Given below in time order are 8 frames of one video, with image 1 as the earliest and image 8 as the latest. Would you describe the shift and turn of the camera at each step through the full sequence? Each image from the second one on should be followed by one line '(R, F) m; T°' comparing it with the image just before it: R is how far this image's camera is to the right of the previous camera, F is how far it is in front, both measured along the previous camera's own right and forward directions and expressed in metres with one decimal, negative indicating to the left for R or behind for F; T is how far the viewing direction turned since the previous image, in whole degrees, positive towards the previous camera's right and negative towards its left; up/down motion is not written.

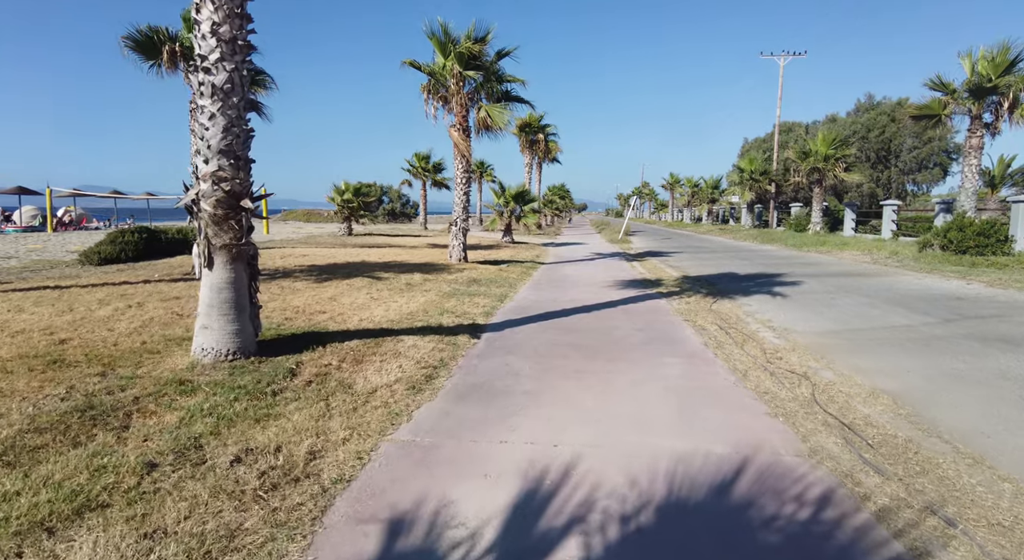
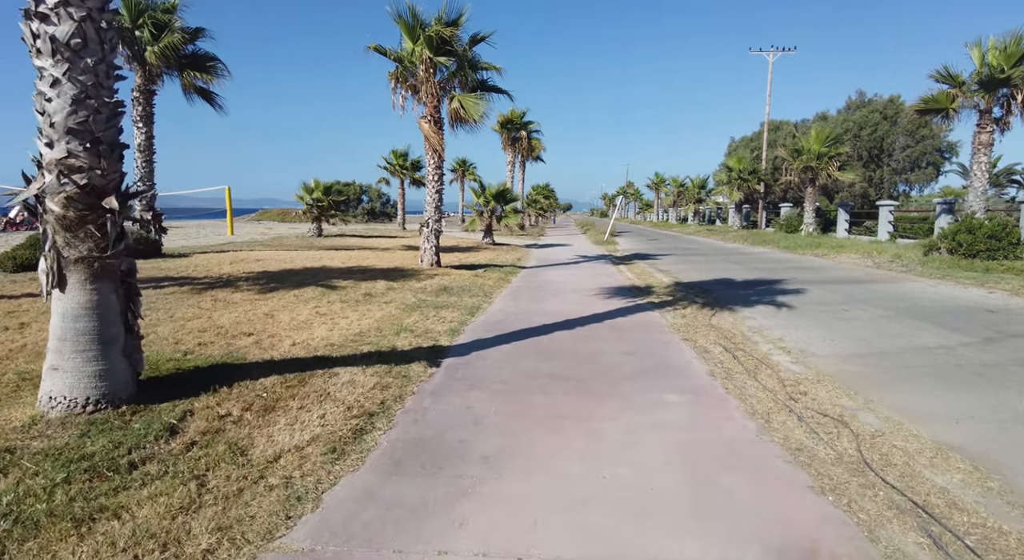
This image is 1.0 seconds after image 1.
(+0.2, +1.2) m; +1°
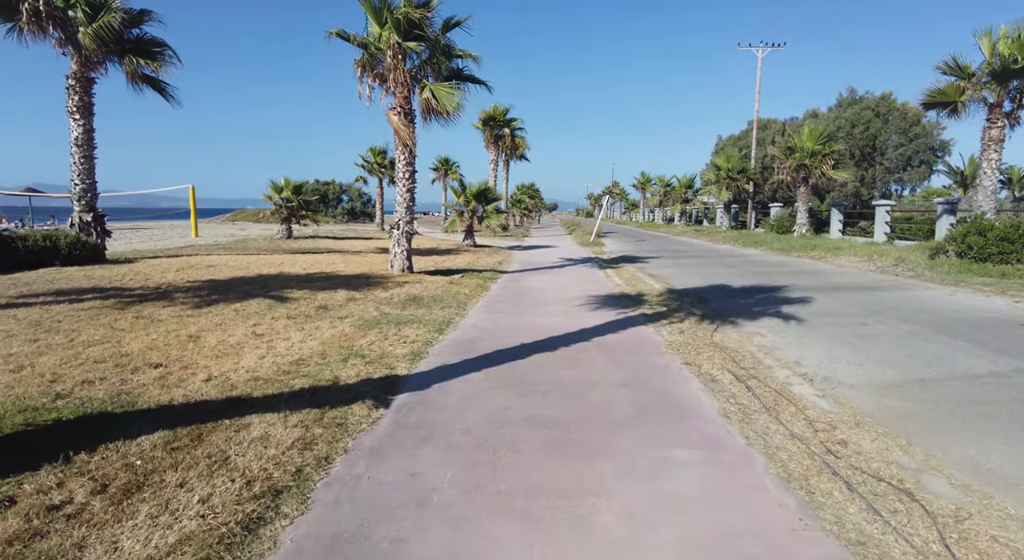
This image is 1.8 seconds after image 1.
(+0.2, +1.1) m; +1°
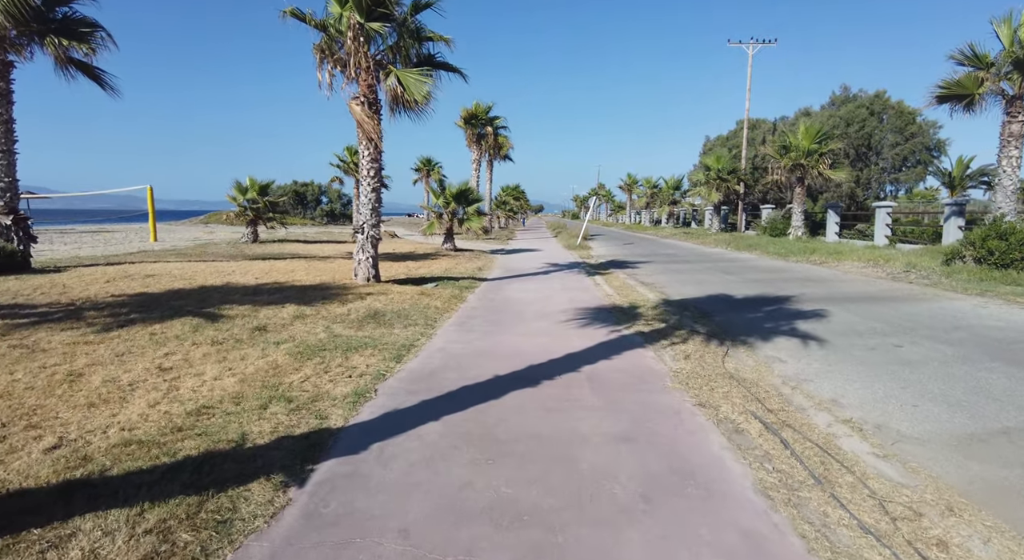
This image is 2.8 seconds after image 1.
(+0.1, +1.2) m; +1°
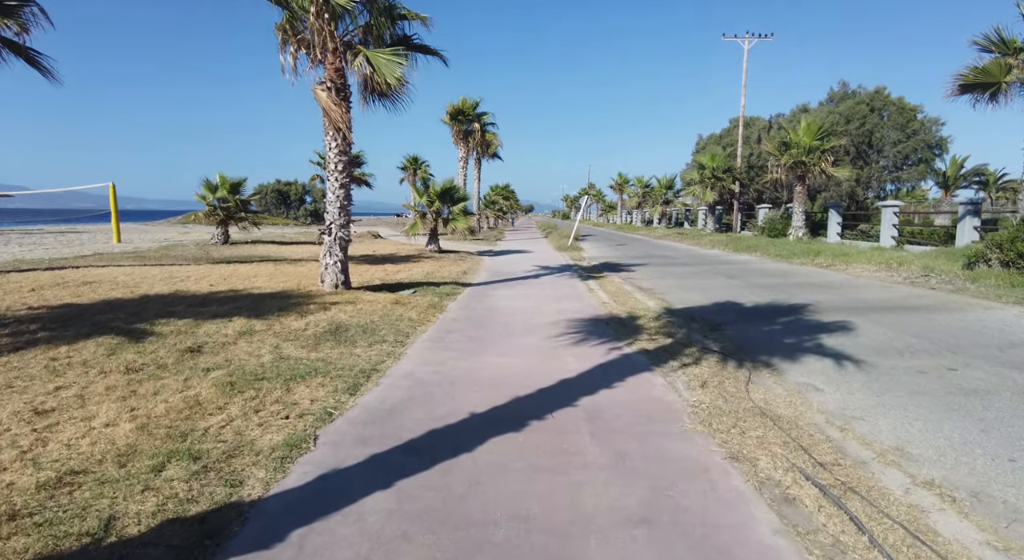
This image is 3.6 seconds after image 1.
(+0.1, +1.1) m; +1°
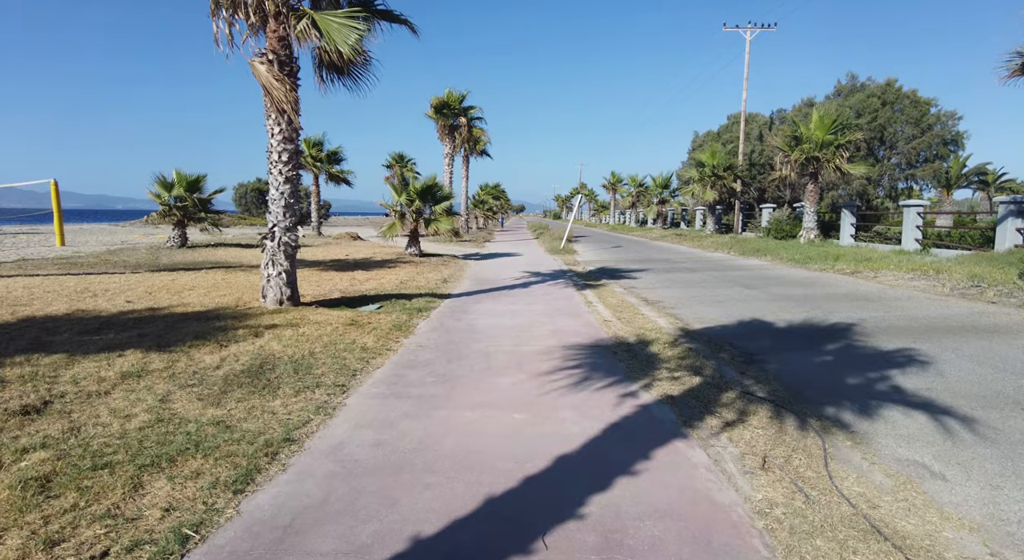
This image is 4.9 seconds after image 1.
(+0.1, +1.7) m; +1°
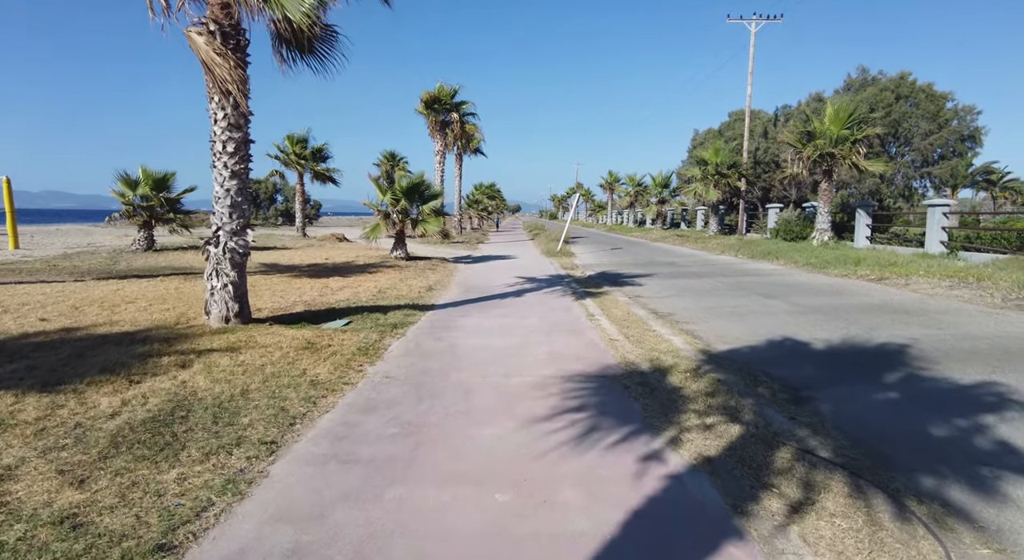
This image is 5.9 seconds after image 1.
(+0.1, +1.3) m; 0°
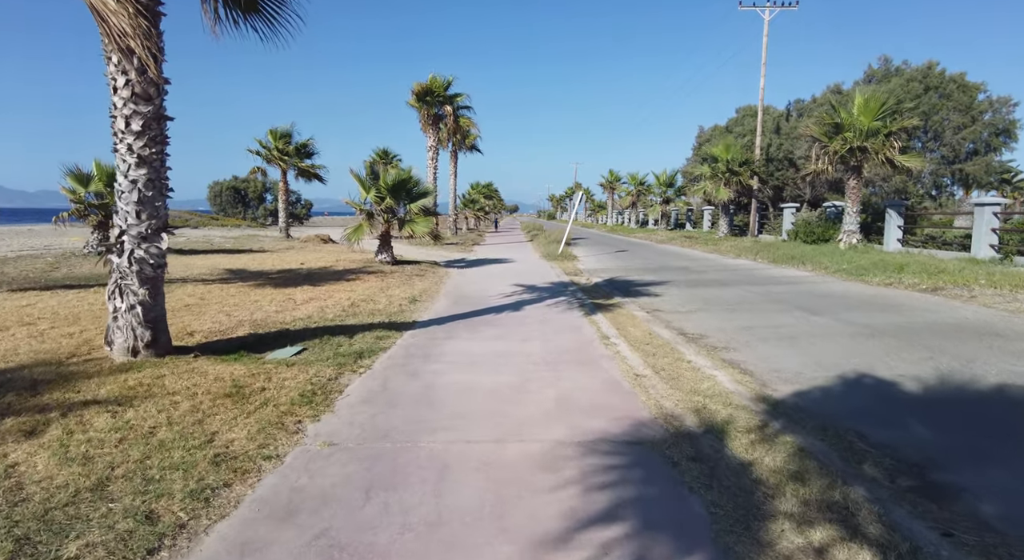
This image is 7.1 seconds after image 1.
(0.0, +1.7) m; 0°
